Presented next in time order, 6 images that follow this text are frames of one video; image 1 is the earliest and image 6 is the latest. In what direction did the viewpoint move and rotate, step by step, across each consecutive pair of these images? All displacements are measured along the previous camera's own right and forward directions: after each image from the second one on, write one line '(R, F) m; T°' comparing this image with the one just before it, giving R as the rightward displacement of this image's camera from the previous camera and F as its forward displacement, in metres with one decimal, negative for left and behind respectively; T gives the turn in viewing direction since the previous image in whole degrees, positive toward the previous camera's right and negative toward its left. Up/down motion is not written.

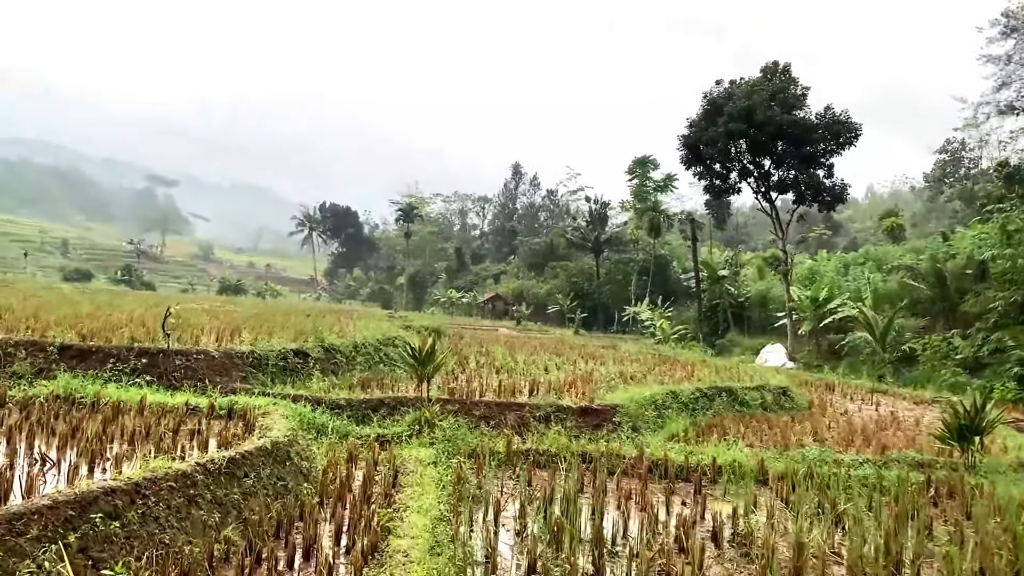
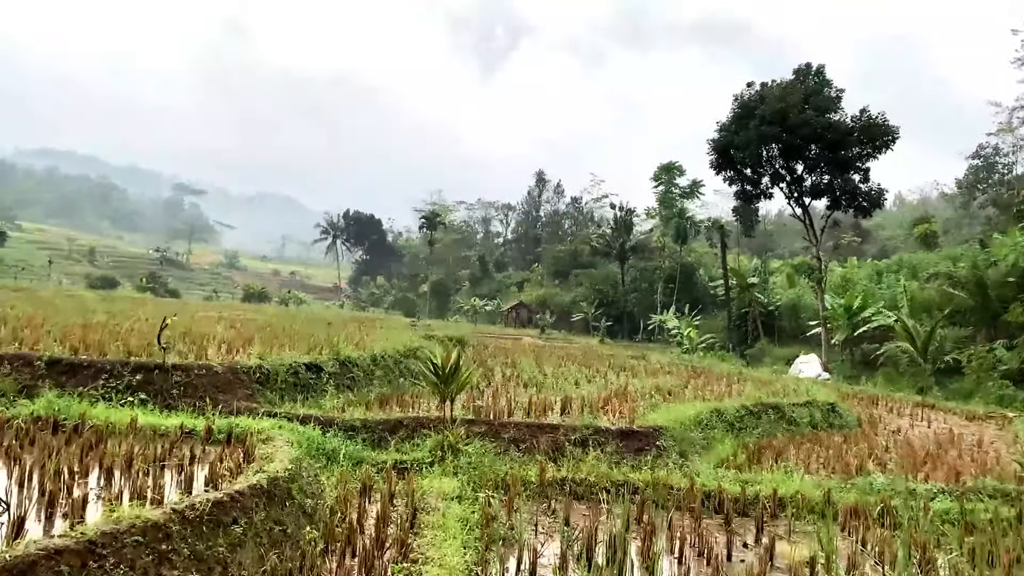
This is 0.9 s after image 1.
(-0.1, +0.7) m; -2°
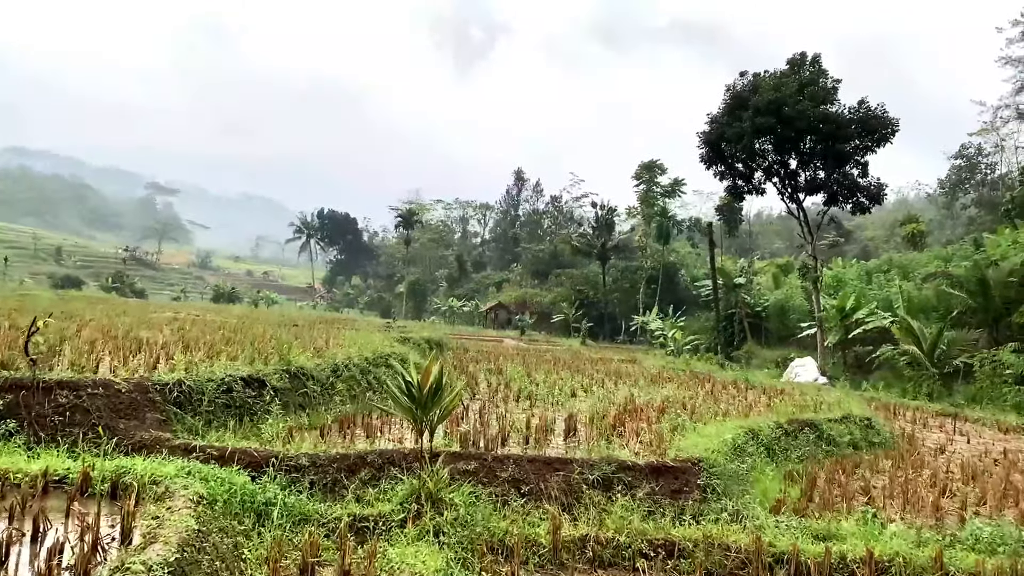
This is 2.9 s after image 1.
(-0.1, +1.6) m; +2°
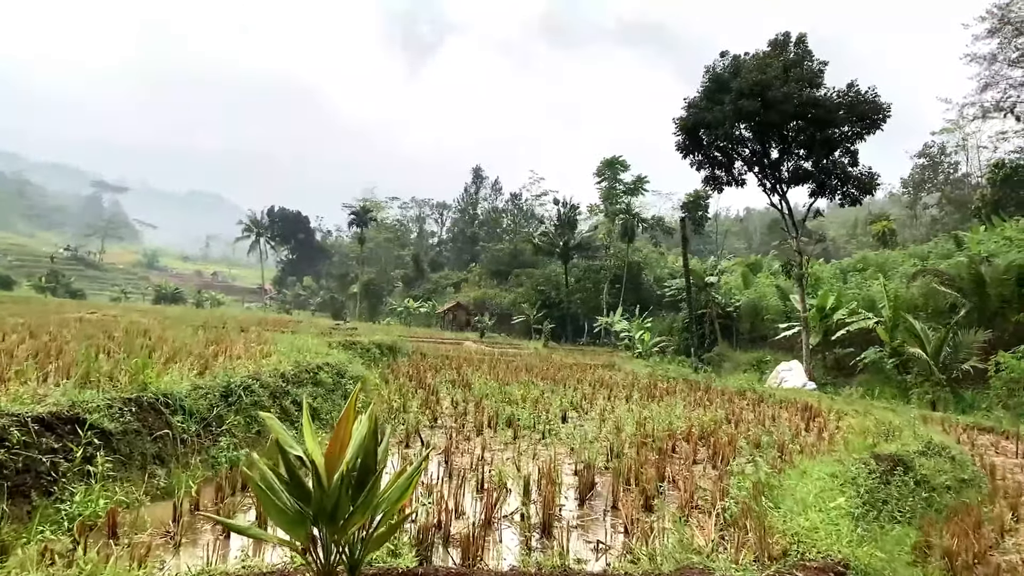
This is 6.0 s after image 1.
(-0.2, +2.5) m; +3°
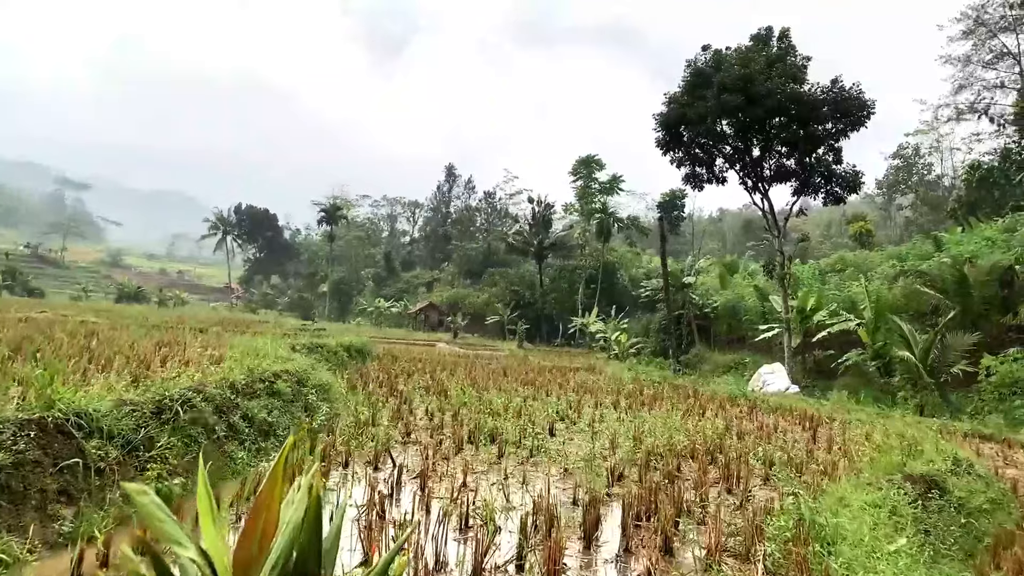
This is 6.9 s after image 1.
(-0.1, +0.8) m; +2°
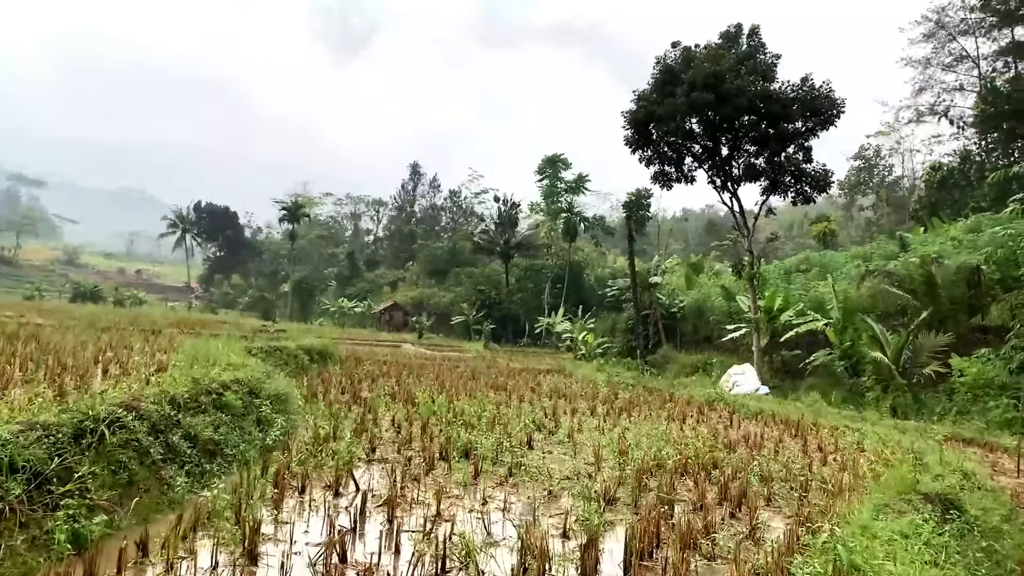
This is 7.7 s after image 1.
(-0.1, +0.6) m; +2°
